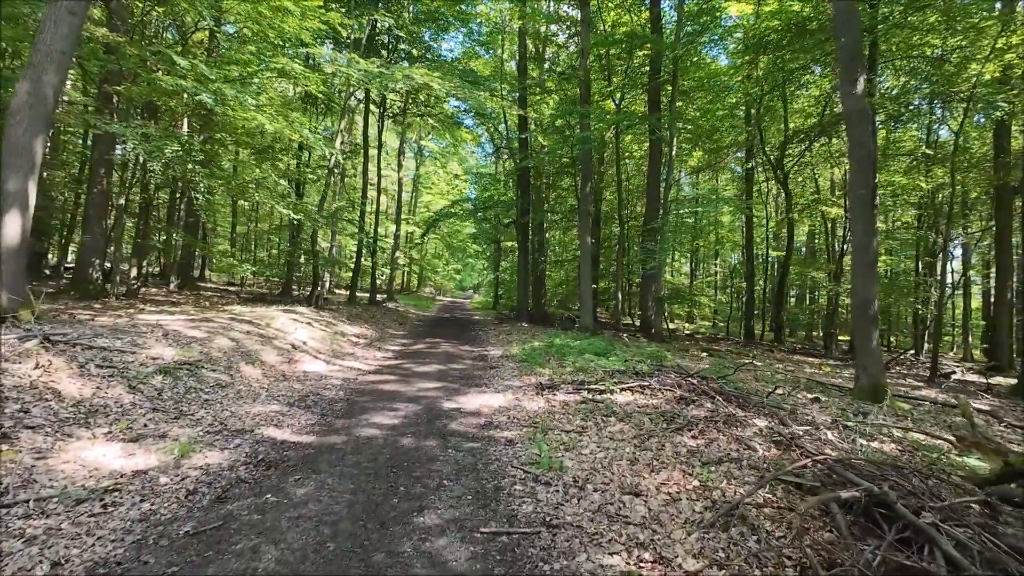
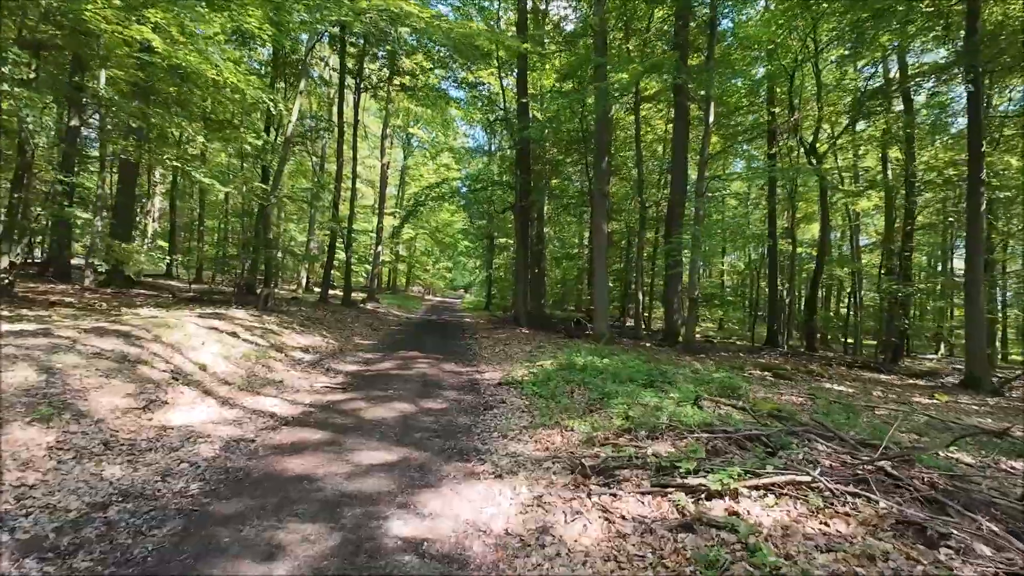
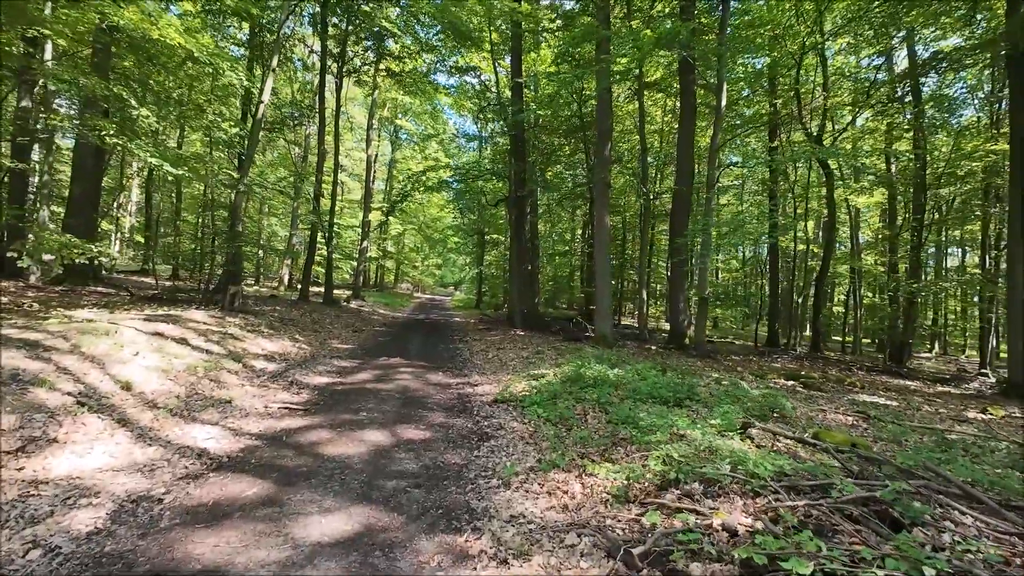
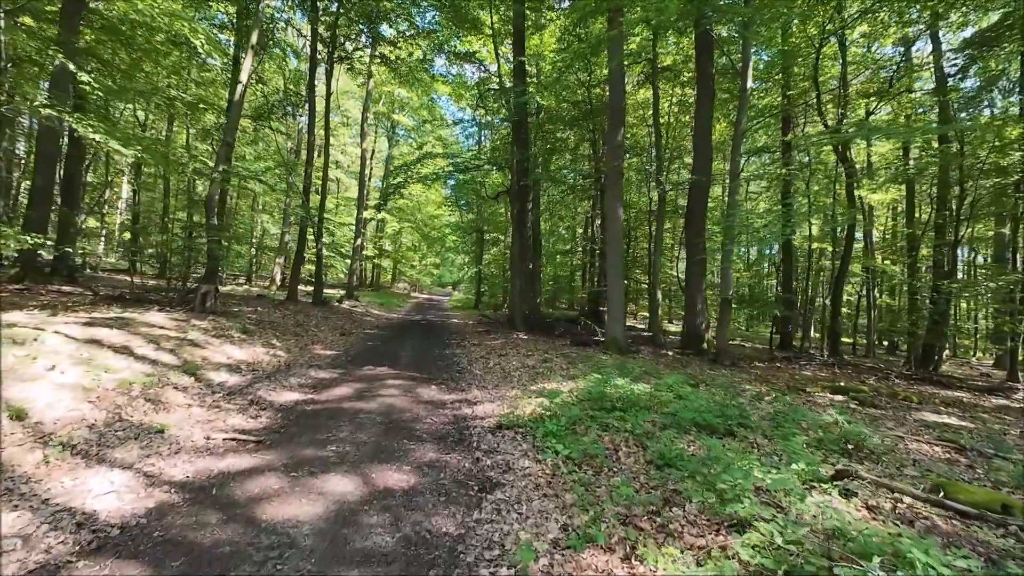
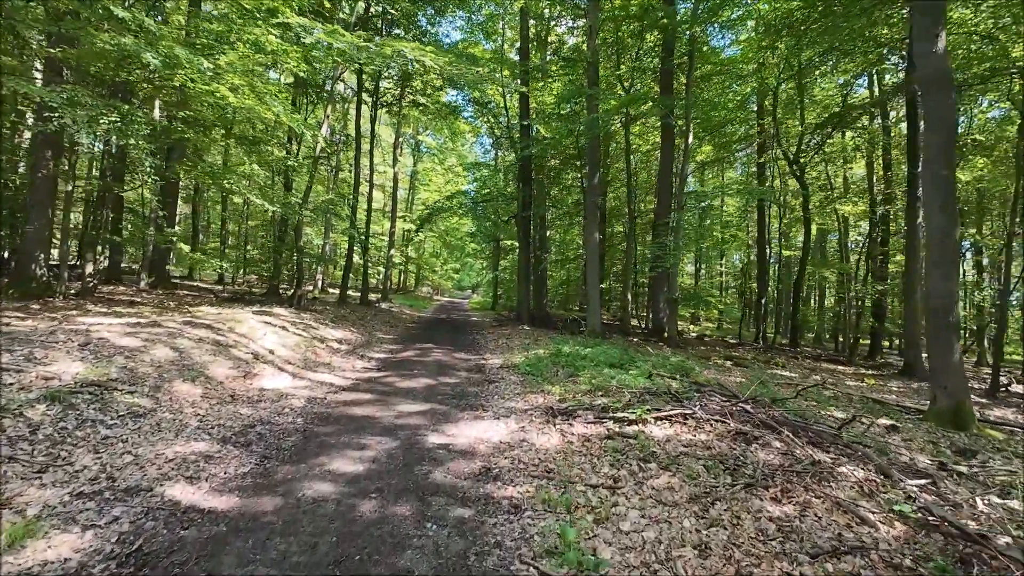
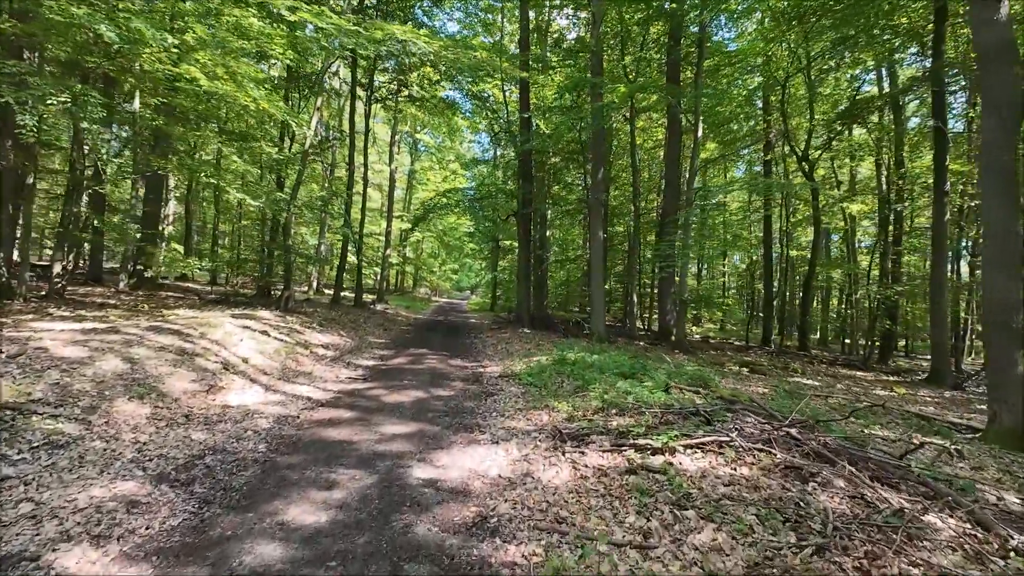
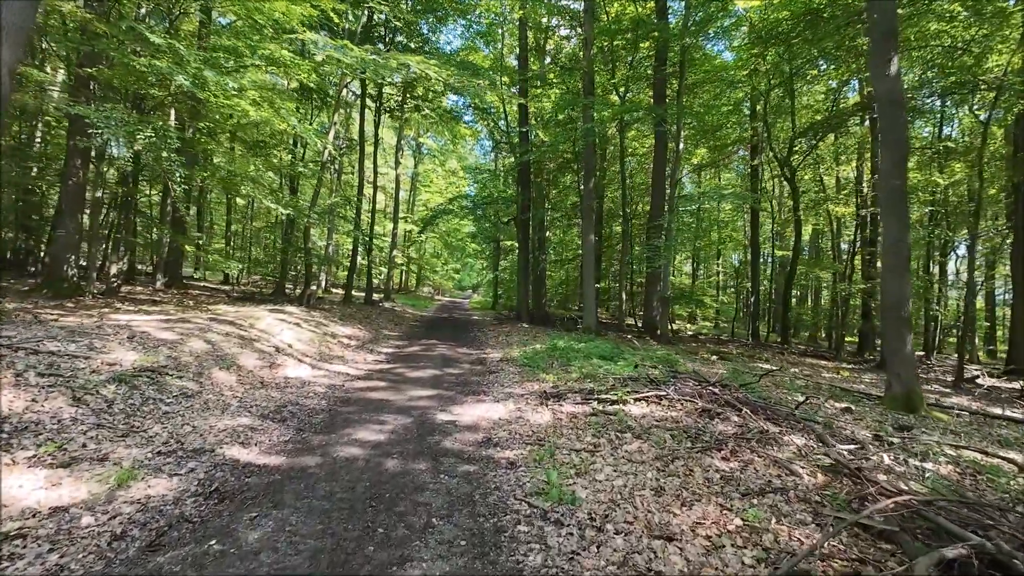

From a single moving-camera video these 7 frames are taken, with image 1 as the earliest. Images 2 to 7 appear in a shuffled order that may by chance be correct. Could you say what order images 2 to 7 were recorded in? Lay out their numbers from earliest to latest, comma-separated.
7, 5, 6, 2, 3, 4
